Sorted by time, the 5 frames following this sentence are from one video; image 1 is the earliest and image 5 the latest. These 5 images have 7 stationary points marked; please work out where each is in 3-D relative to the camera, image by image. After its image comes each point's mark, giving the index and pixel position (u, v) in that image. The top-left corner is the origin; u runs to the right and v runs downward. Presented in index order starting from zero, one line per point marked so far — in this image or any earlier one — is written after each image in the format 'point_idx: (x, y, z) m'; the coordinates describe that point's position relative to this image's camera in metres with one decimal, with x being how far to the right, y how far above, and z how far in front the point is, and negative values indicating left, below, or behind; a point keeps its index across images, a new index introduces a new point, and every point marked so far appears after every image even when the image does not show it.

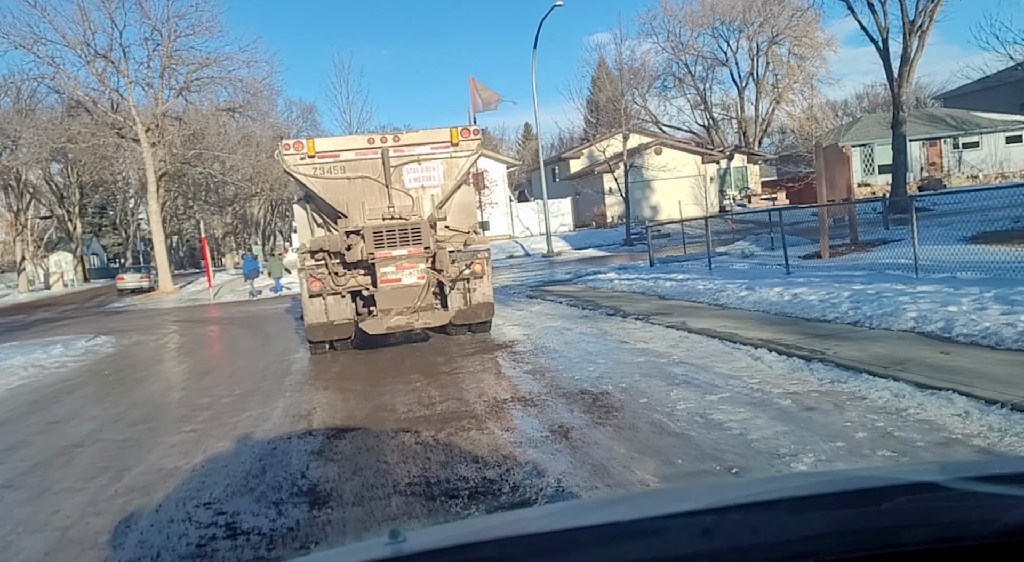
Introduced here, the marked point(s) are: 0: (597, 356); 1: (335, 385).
0: (+0.9, -0.8, +6.9) m
1: (-1.9, -1.2, +6.5) m
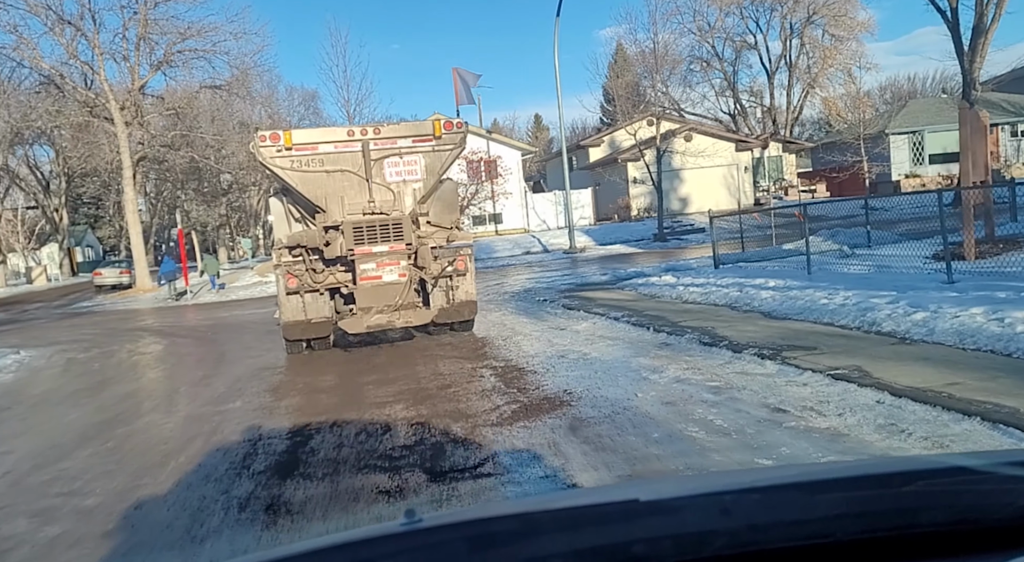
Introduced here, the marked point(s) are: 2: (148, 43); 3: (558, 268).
0: (+1.3, -0.9, +4.4) m
1: (-1.5, -1.2, +4.0) m
2: (-12.1, +7.9, +19.7) m
3: (+1.4, +0.4, +18.2) m
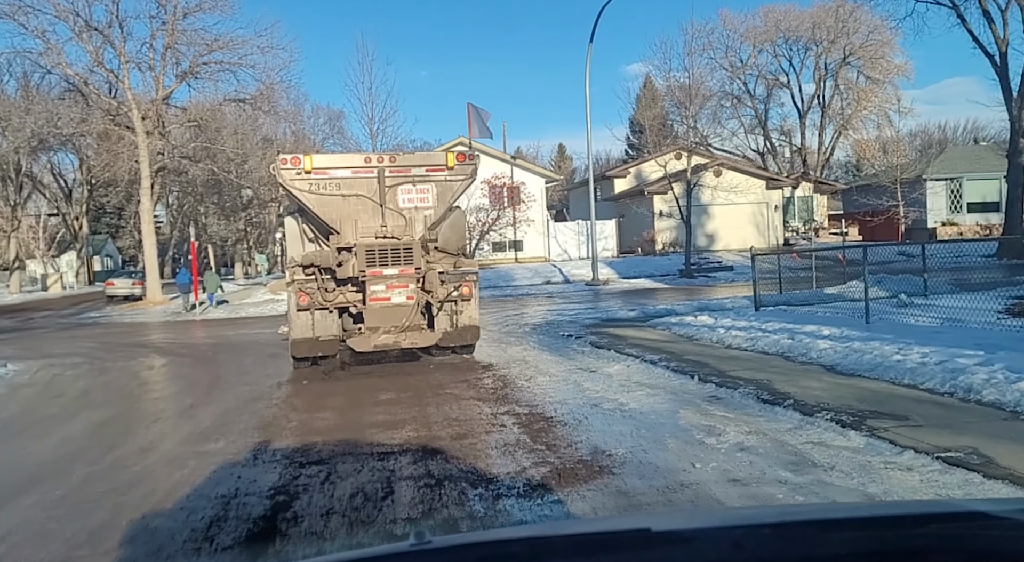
0: (+1.5, -1.2, +3.7) m
1: (-1.3, -1.4, +3.4) m
2: (-11.1, +7.5, +19.7) m
3: (+2.0, -0.6, +17.5) m
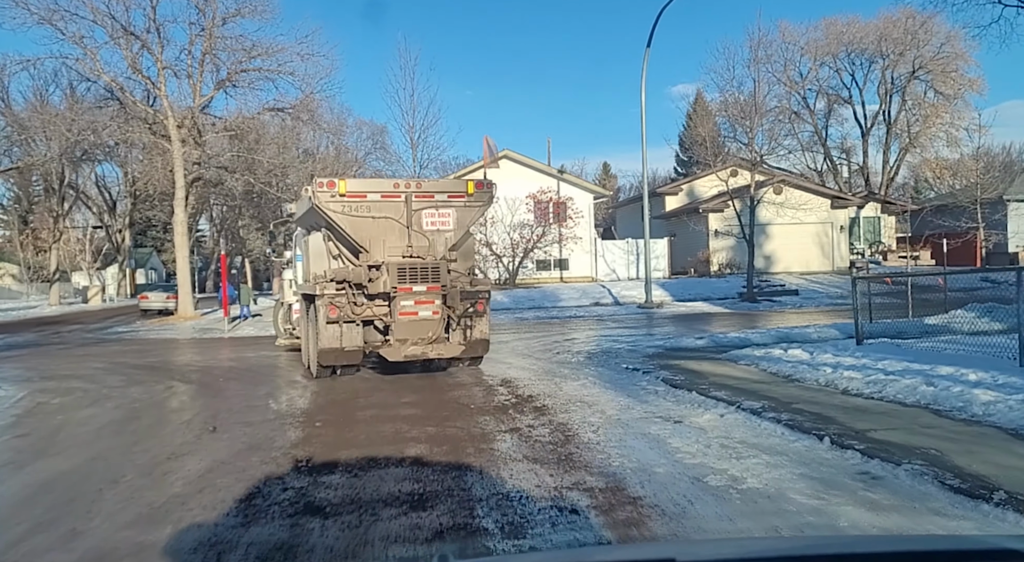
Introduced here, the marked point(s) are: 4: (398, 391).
0: (+1.8, -1.4, +2.3) m
1: (-1.0, -1.5, +2.2) m
2: (-9.5, +7.1, +19.4) m
3: (+3.2, -1.1, +16.1) m
4: (-1.6, -1.6, +8.6) m
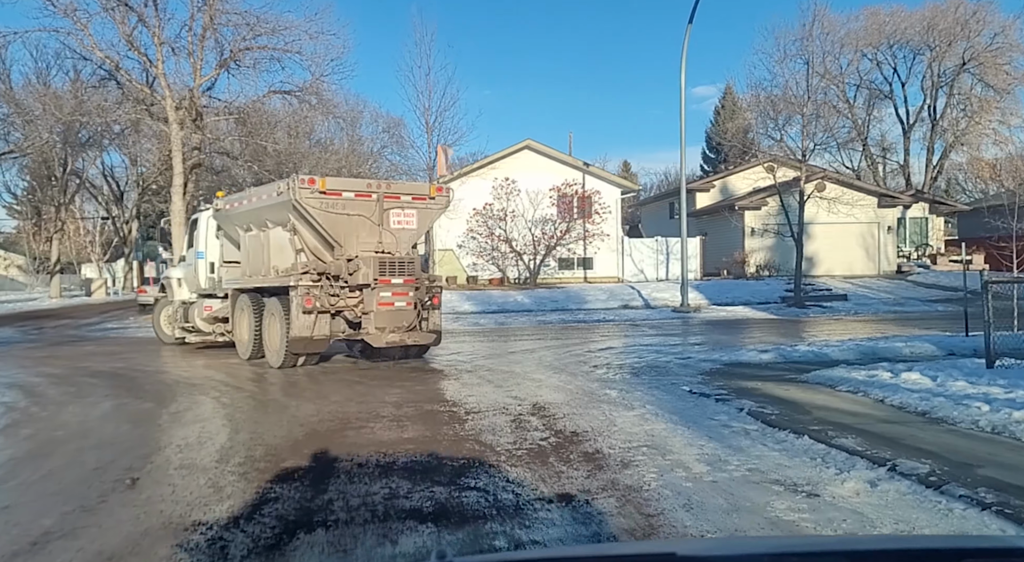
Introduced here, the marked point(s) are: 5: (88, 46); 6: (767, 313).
0: (+2.0, -1.4, +0.7) m
1: (-0.8, -1.4, +0.7) m
2: (-8.8, +7.3, +18.0) m
3: (+3.7, -1.2, +14.5) m
4: (-1.3, -1.6, +7.1) m
5: (-12.9, +7.3, +18.9) m
6: (+7.2, -0.9, +17.3) m
